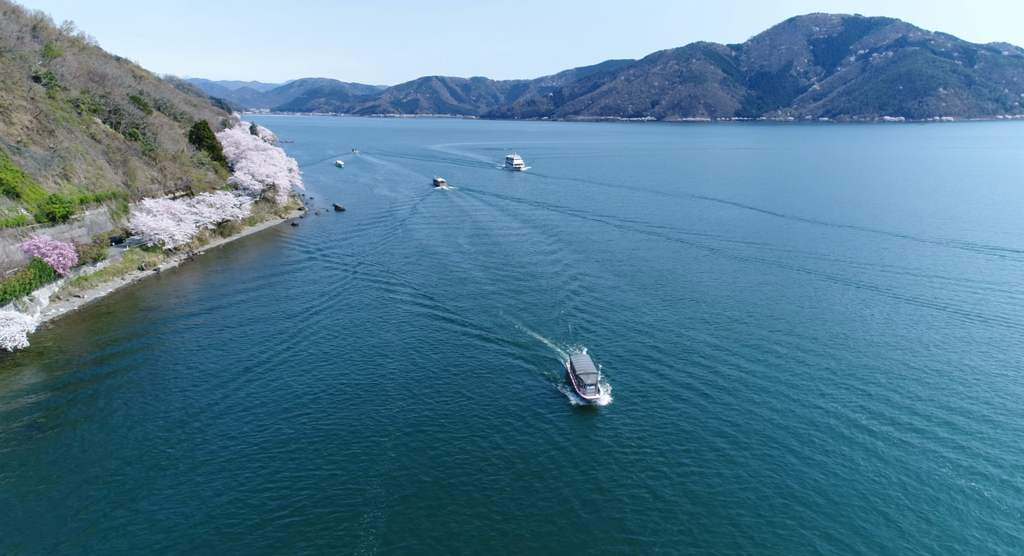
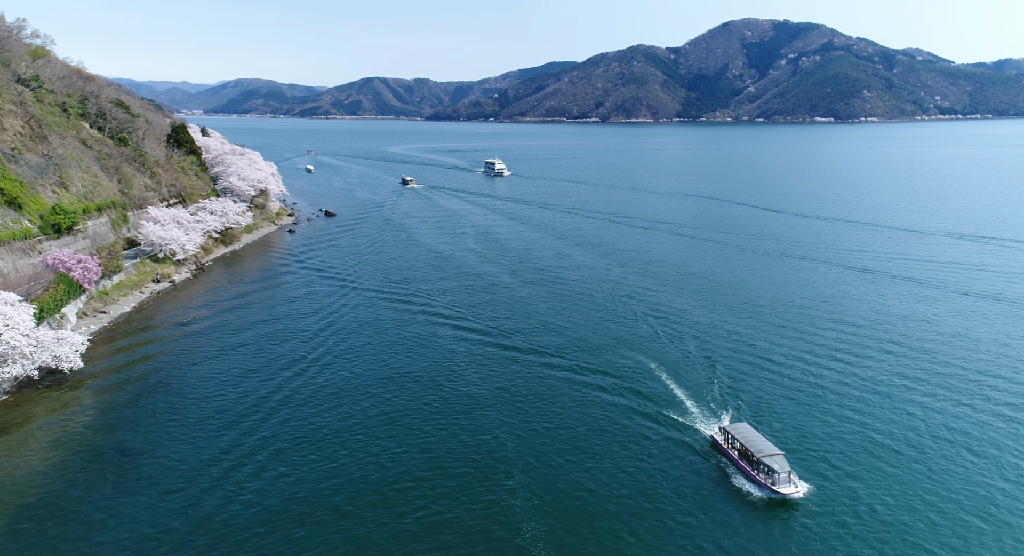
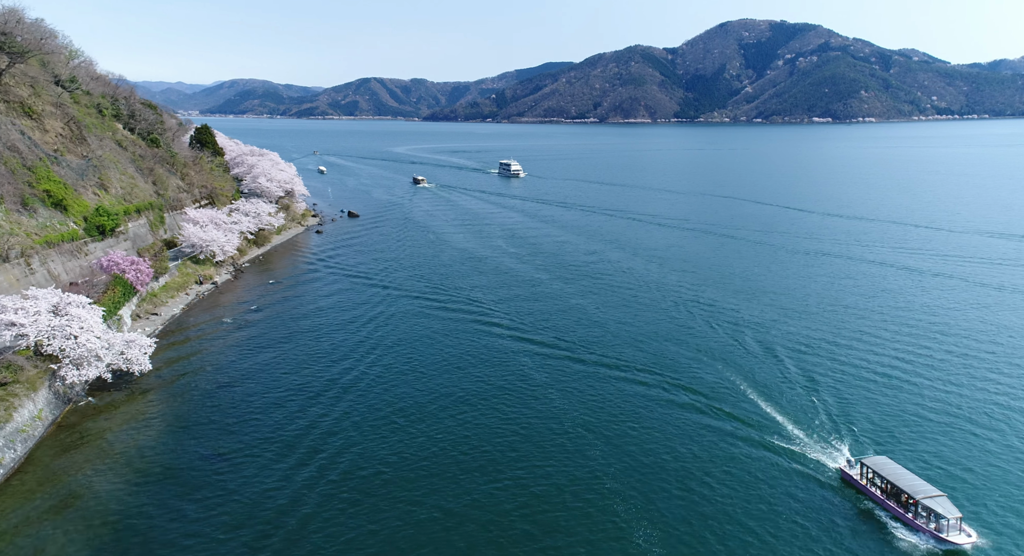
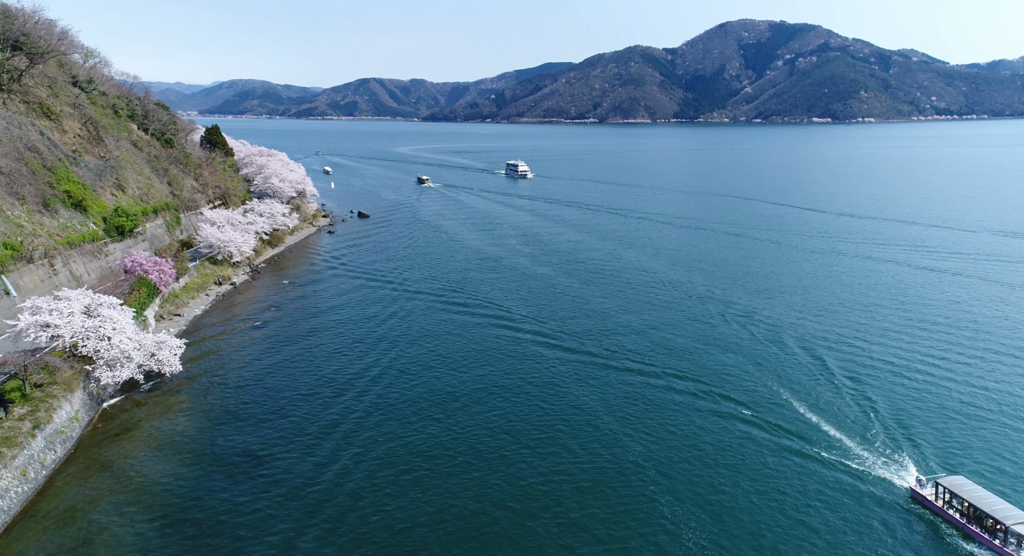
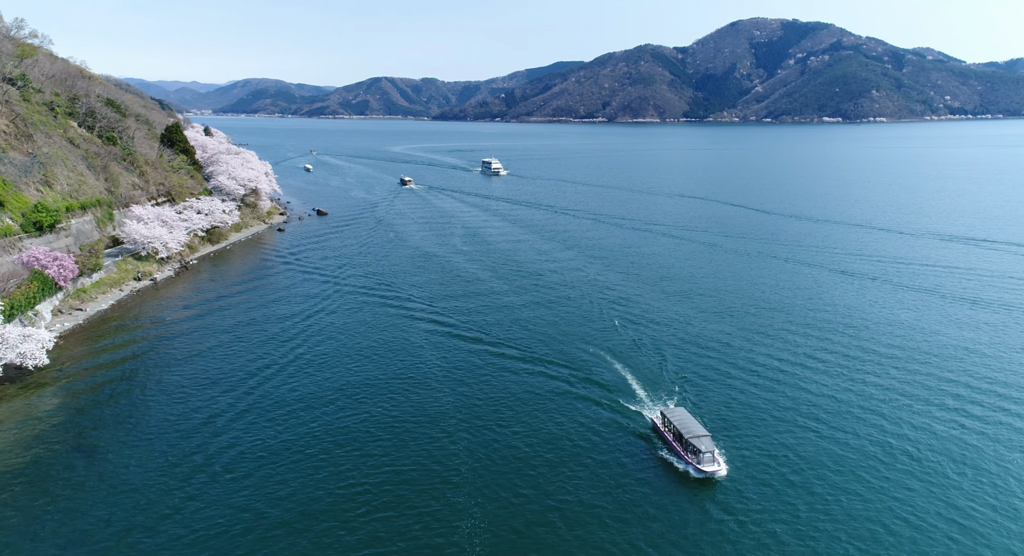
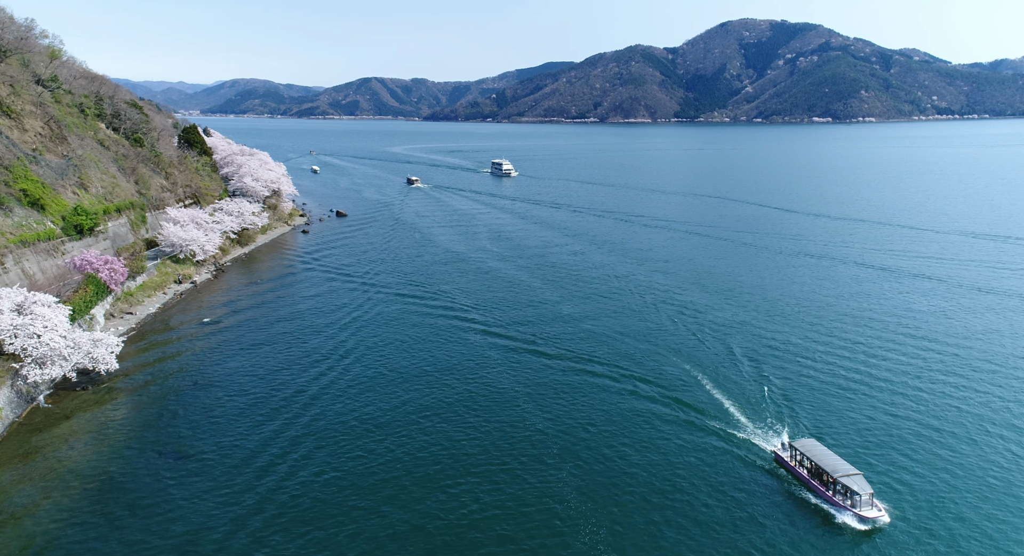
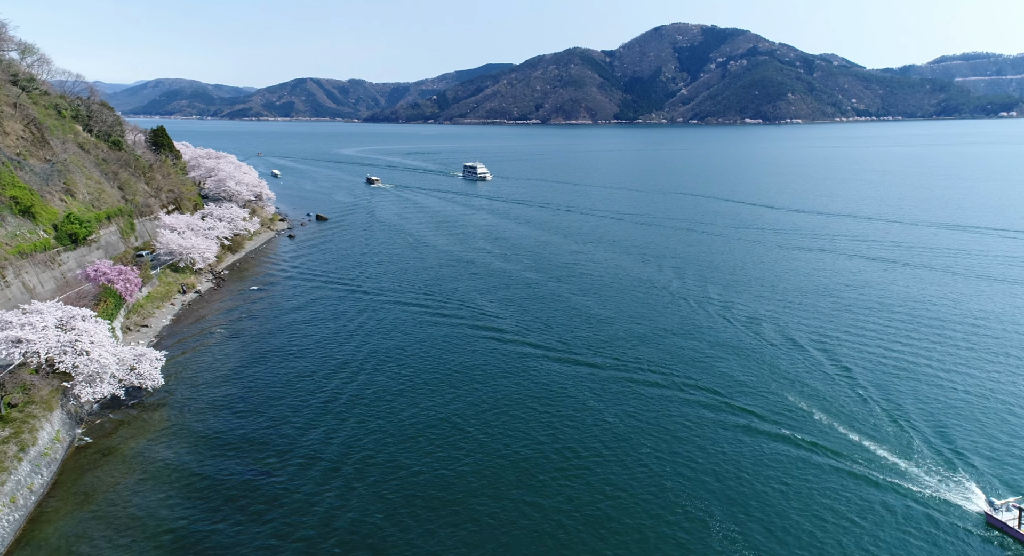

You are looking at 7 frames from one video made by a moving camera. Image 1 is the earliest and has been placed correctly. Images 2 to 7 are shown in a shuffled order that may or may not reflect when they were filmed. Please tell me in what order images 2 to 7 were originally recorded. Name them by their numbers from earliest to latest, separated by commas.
5, 2, 6, 3, 4, 7
